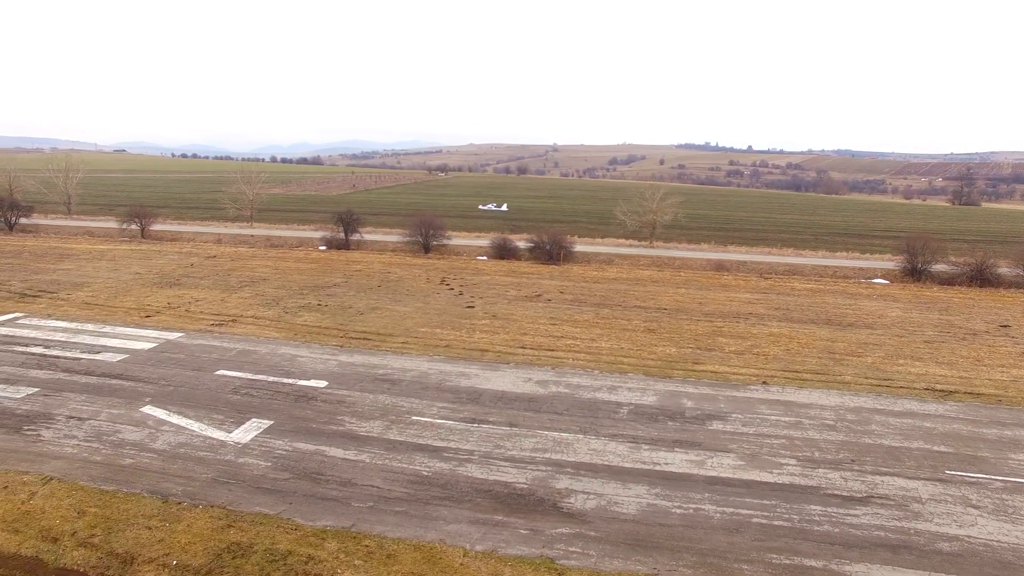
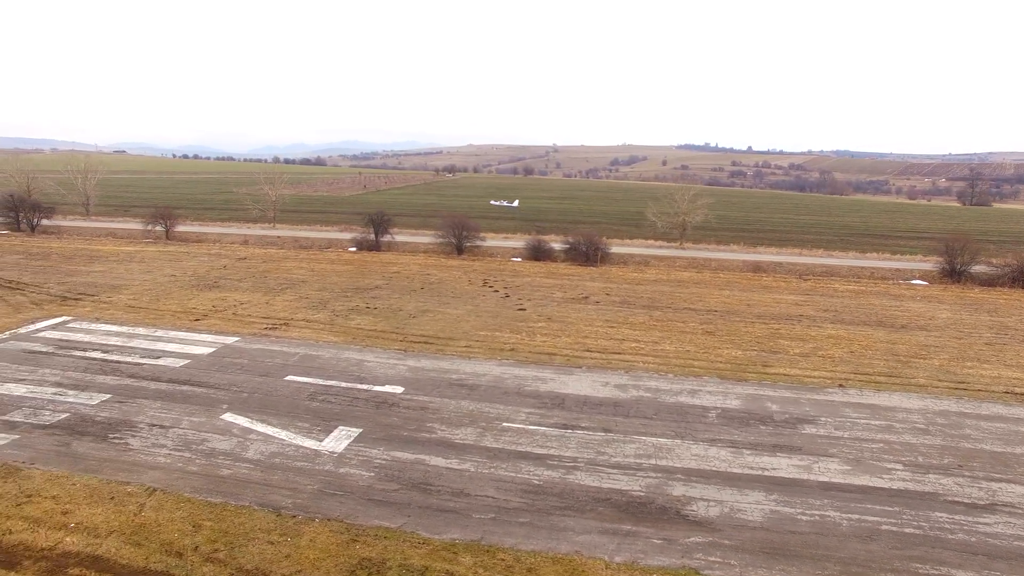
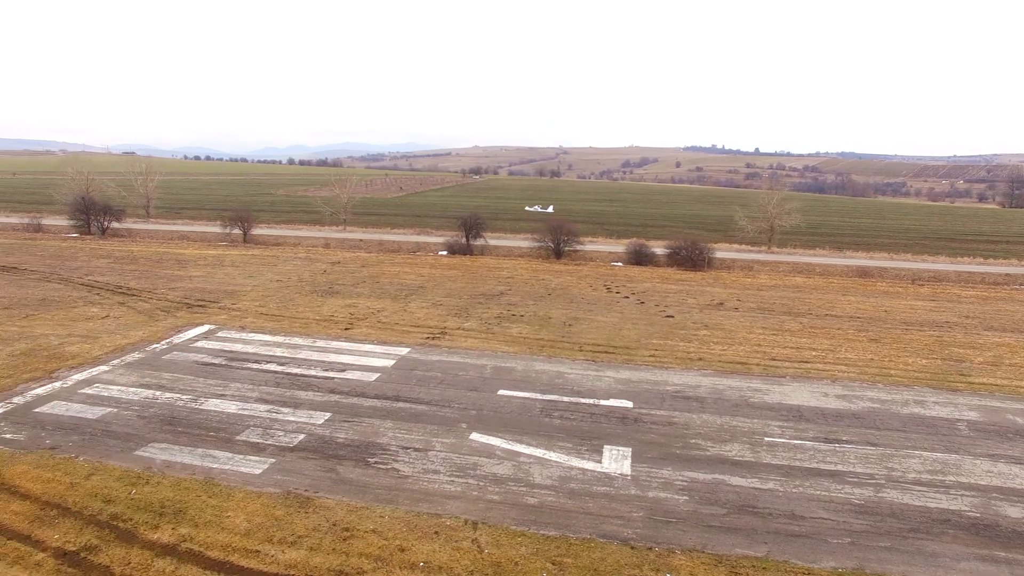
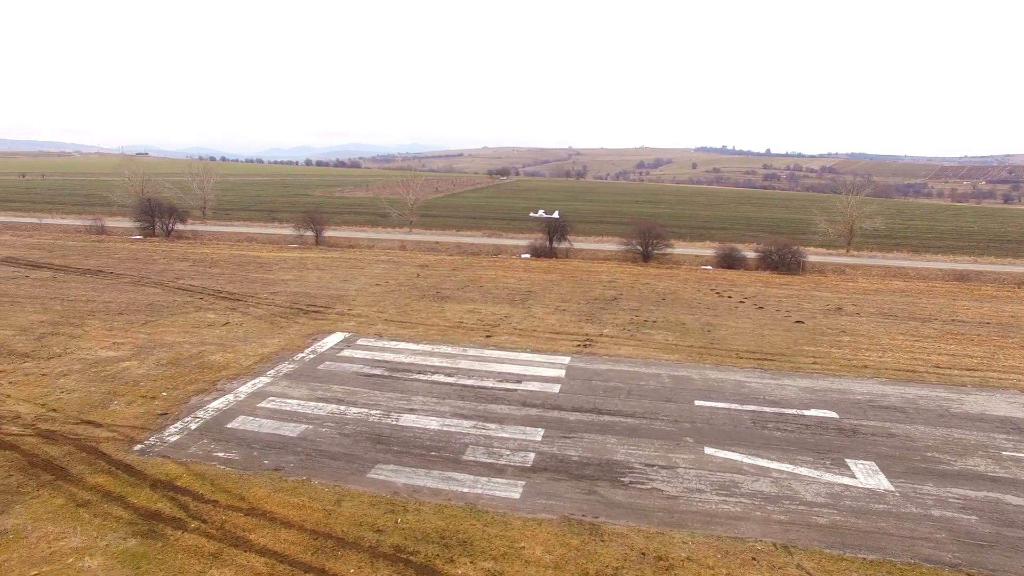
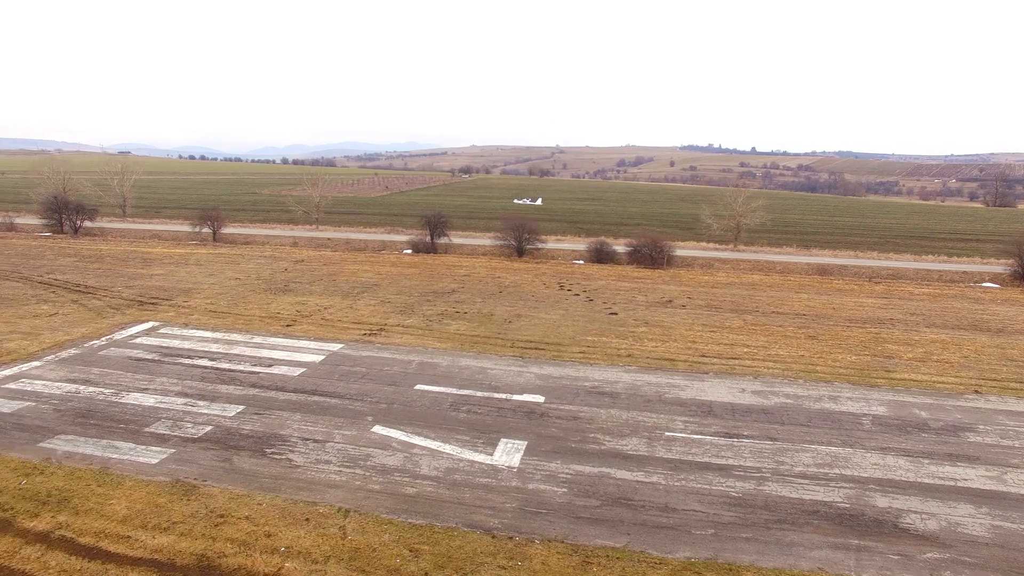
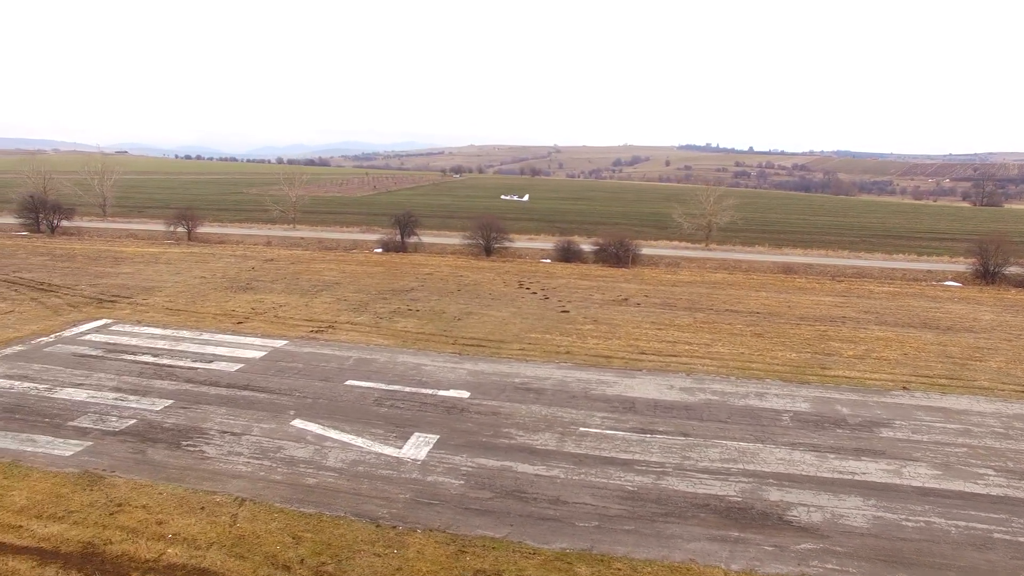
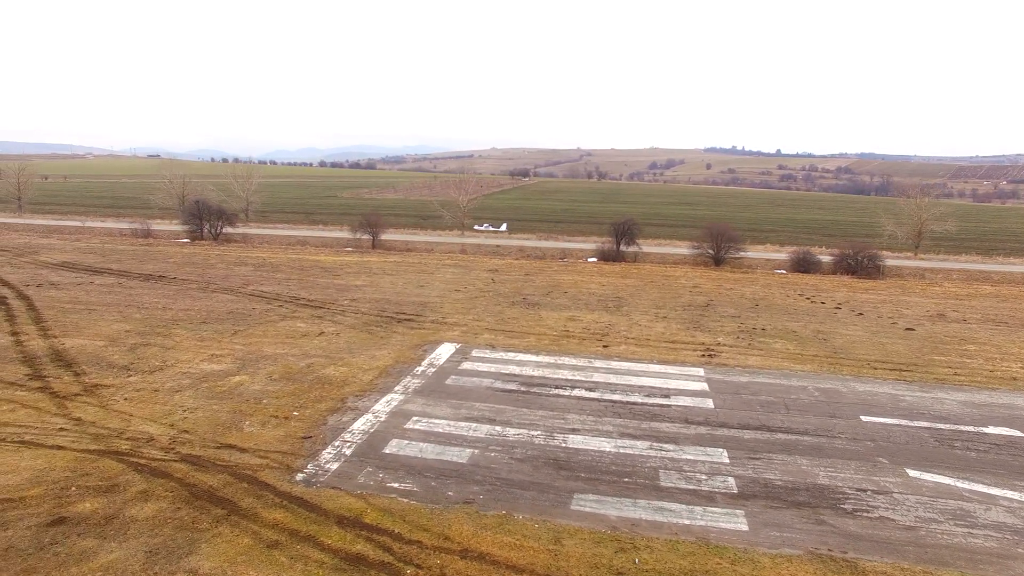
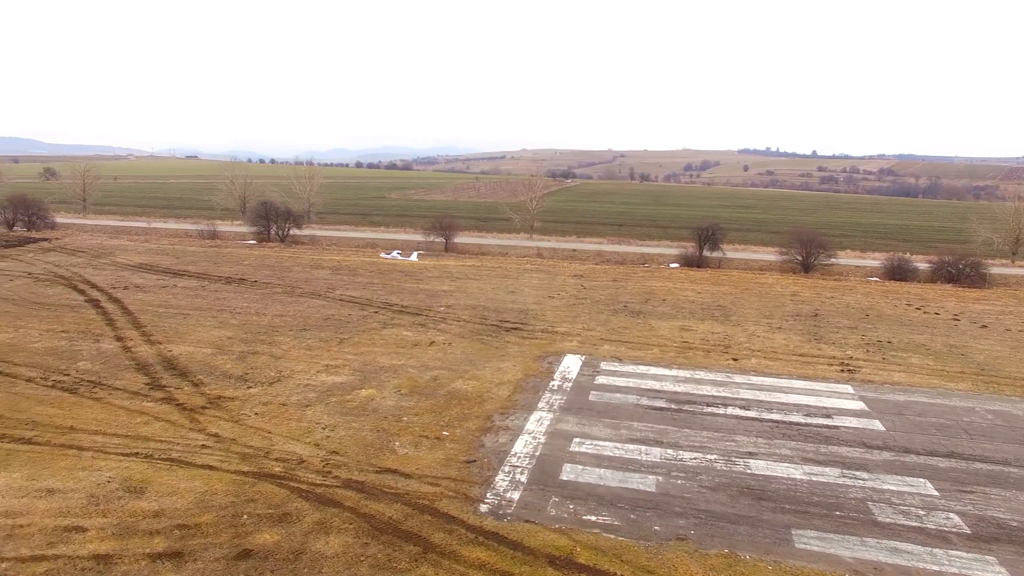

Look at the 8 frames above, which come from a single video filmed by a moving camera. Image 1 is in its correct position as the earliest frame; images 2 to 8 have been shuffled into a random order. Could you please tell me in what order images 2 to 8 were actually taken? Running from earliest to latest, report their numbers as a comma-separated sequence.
2, 6, 5, 3, 4, 7, 8
